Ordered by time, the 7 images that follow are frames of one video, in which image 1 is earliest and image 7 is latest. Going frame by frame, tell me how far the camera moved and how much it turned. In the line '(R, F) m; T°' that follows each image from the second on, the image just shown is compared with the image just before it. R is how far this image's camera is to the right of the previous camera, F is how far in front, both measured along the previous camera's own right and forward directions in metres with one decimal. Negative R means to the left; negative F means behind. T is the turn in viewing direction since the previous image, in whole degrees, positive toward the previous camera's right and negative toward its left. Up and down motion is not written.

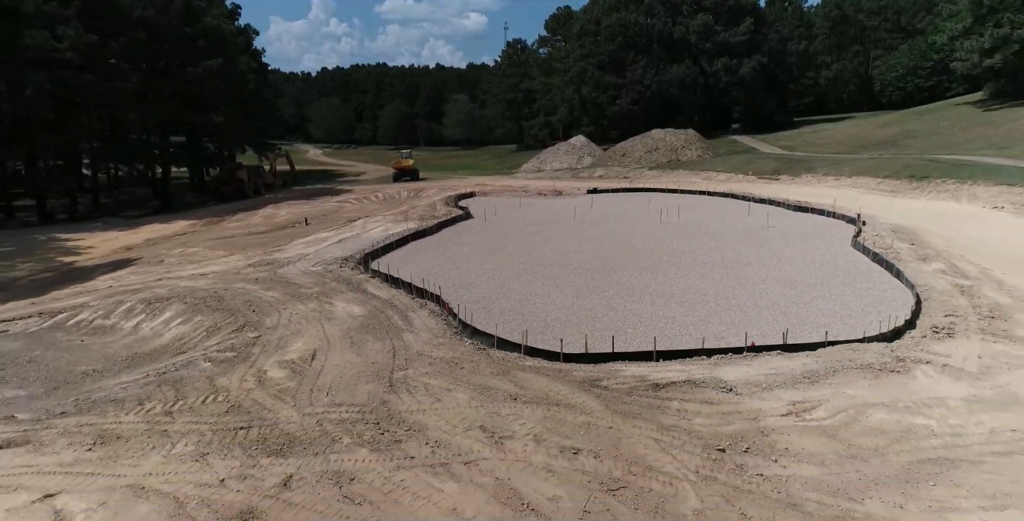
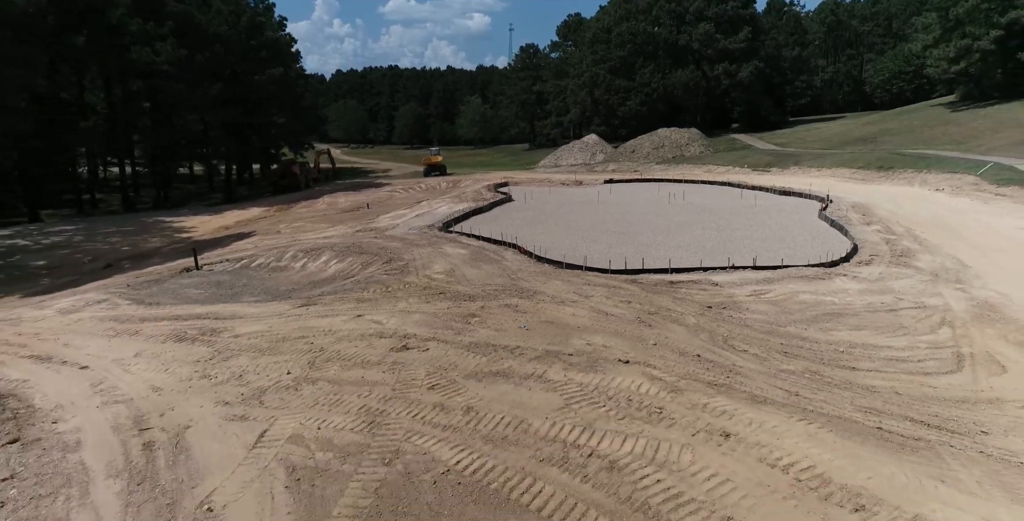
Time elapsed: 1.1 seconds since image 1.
(-1.6, -4.8) m; 0°
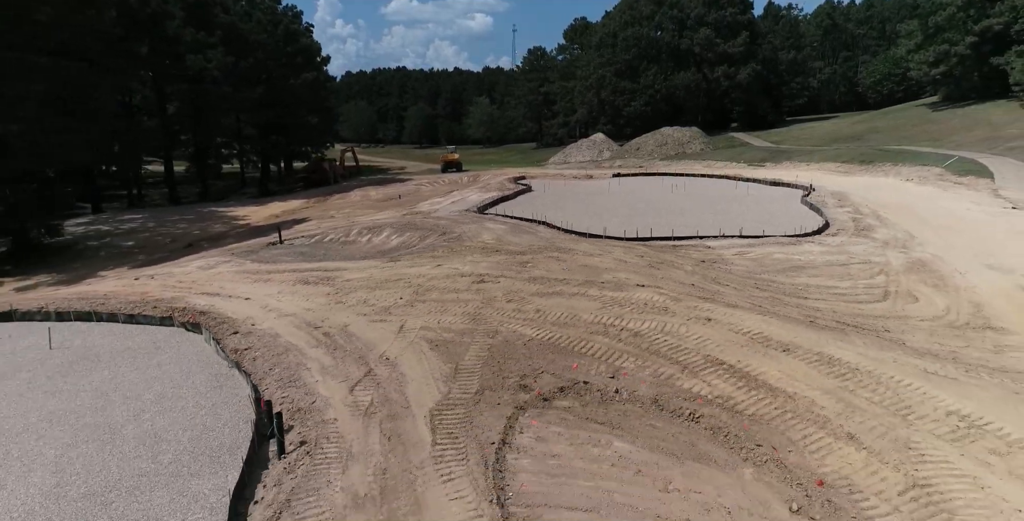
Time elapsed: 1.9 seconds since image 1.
(-1.0, -3.3) m; 0°
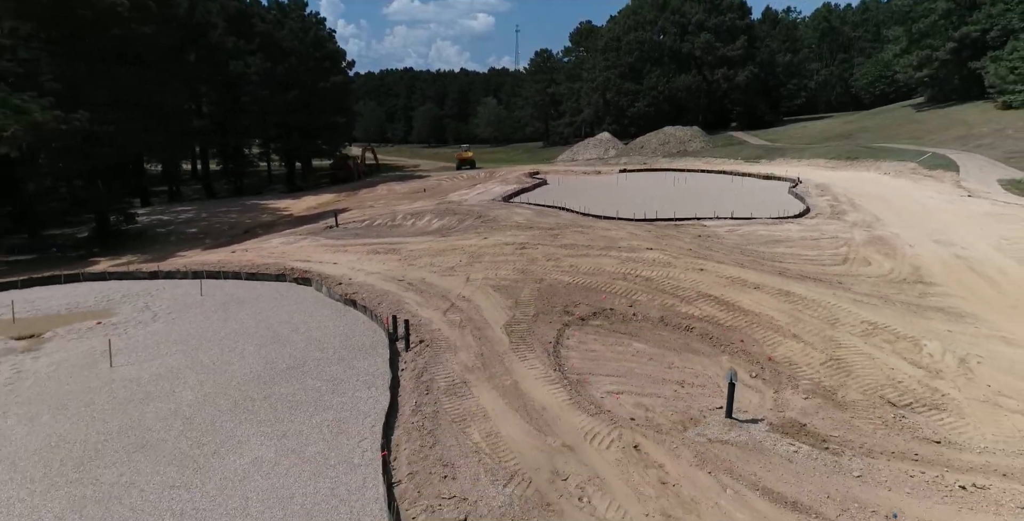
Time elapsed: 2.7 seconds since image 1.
(-0.9, -3.1) m; 0°
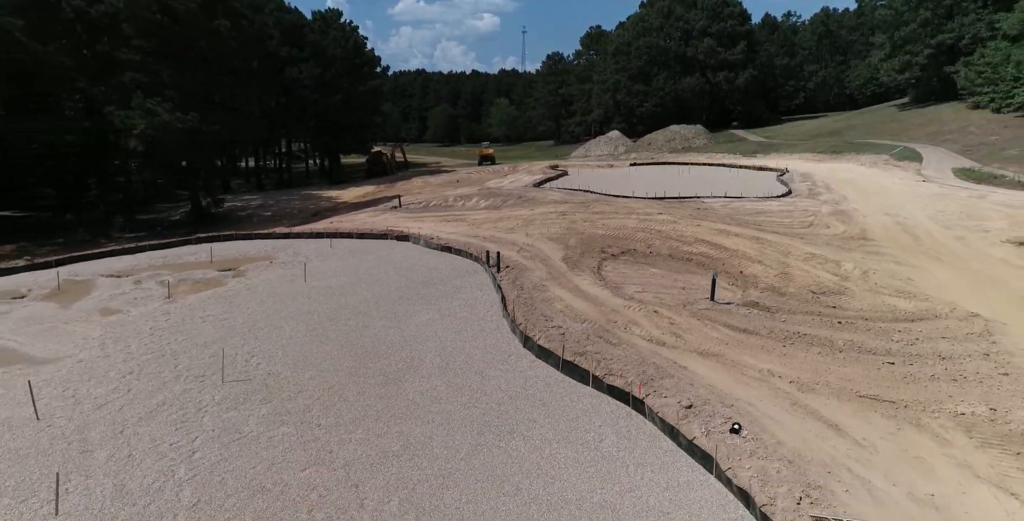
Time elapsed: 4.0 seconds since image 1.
(-1.4, -4.8) m; -1°
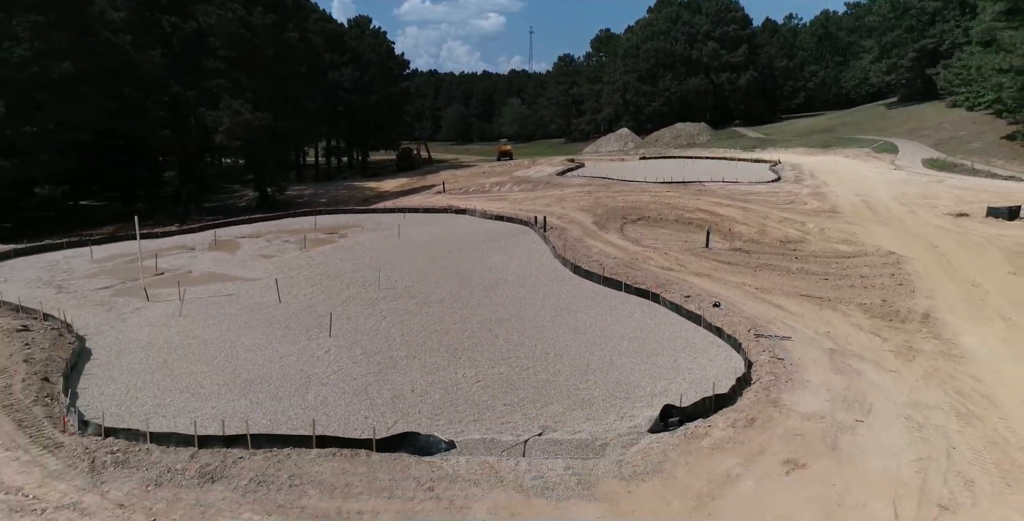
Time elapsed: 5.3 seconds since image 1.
(-1.3, -4.5) m; -1°
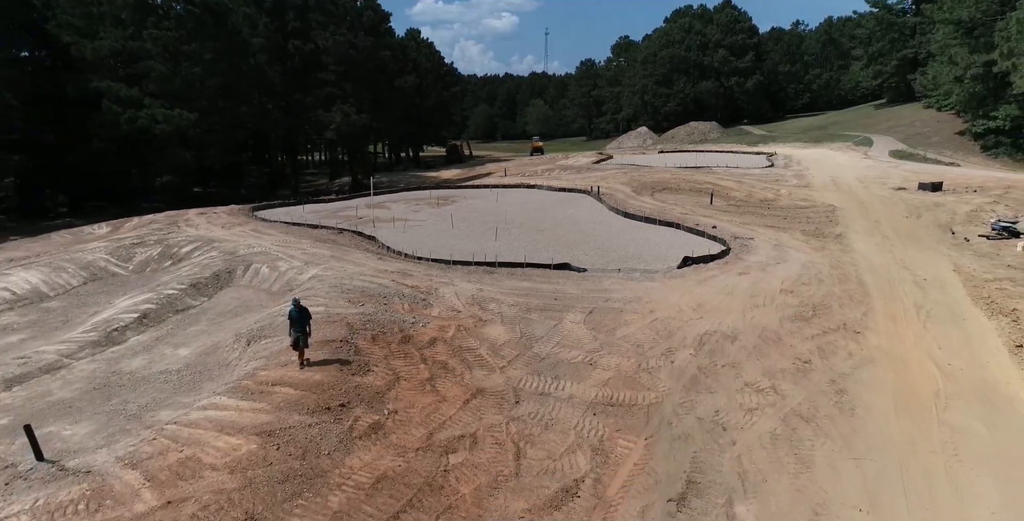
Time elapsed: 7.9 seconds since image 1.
(-2.6, -8.2) m; -1°
